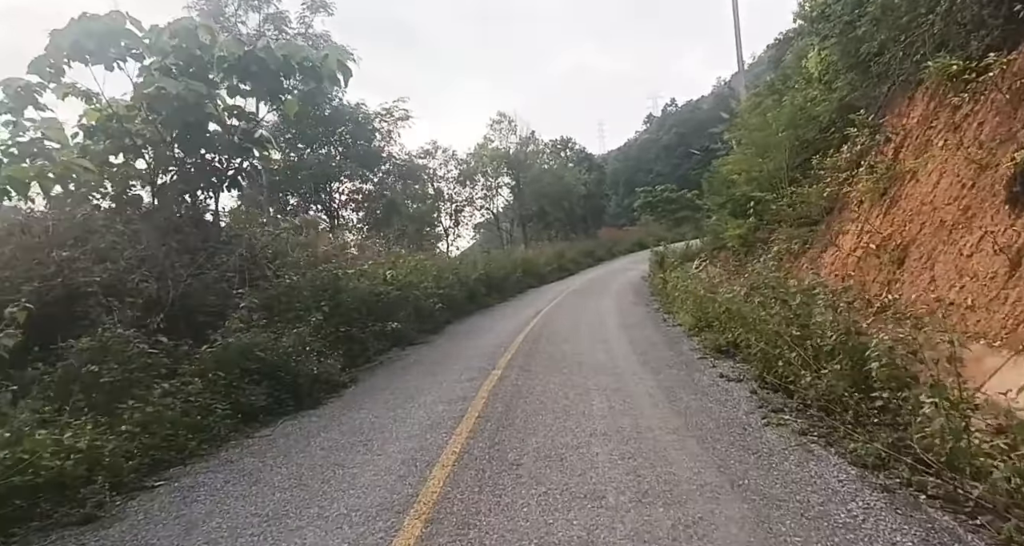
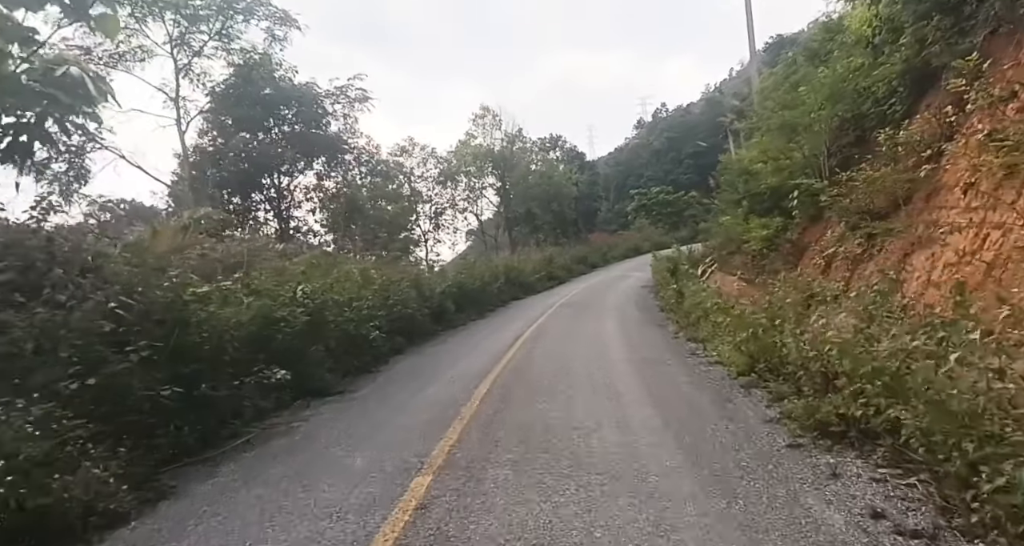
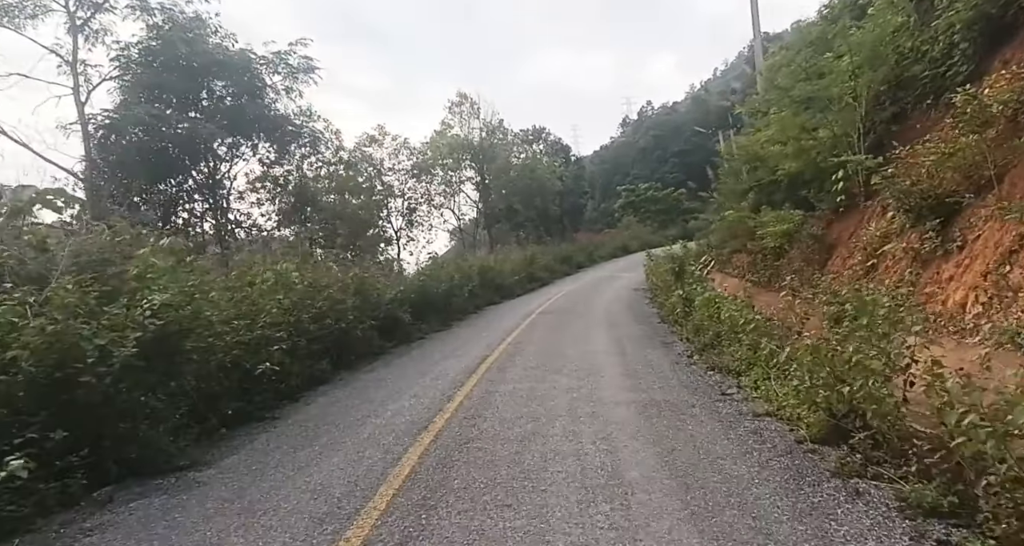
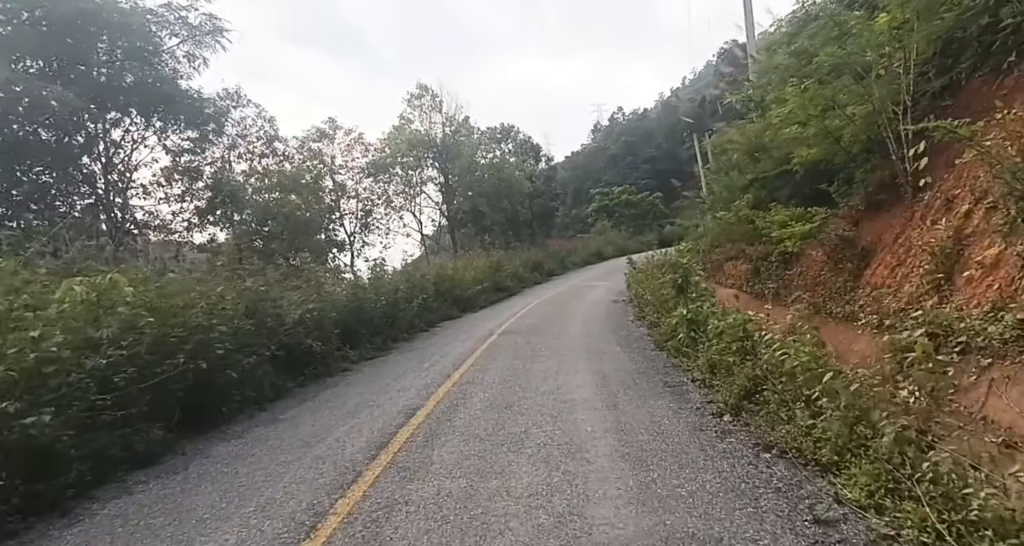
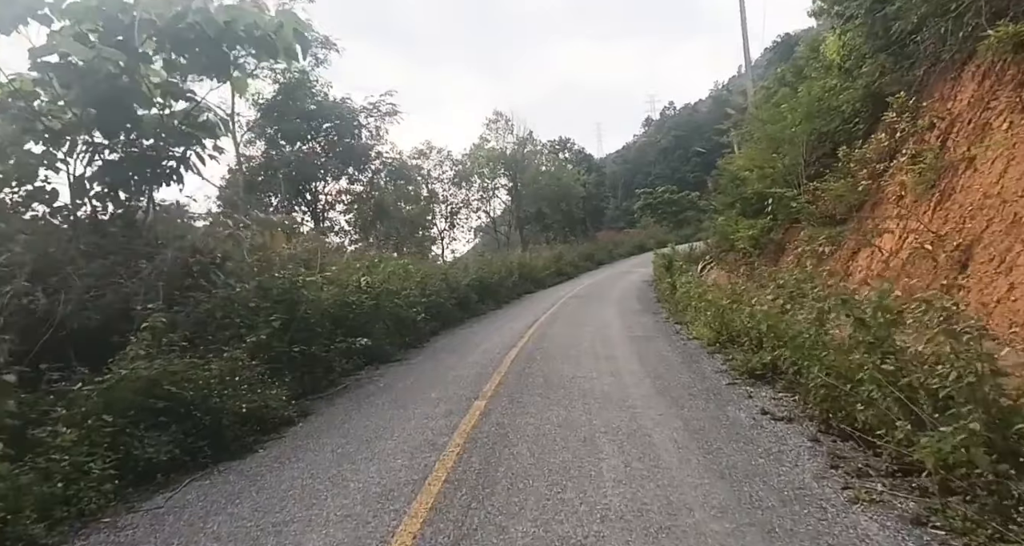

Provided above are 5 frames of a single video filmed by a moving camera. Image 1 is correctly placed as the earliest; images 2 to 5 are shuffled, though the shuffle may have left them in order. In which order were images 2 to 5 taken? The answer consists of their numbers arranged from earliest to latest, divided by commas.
5, 2, 3, 4
